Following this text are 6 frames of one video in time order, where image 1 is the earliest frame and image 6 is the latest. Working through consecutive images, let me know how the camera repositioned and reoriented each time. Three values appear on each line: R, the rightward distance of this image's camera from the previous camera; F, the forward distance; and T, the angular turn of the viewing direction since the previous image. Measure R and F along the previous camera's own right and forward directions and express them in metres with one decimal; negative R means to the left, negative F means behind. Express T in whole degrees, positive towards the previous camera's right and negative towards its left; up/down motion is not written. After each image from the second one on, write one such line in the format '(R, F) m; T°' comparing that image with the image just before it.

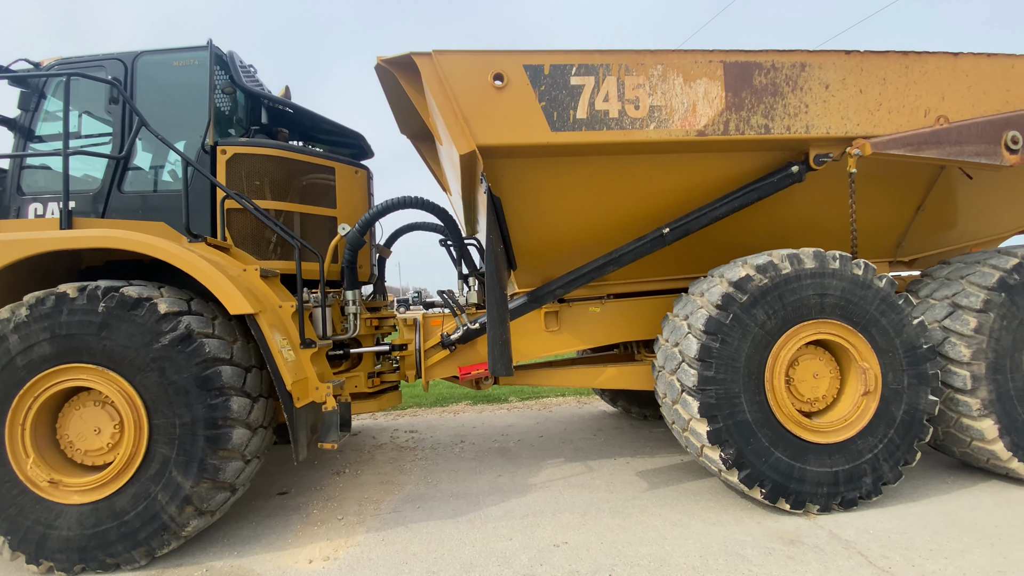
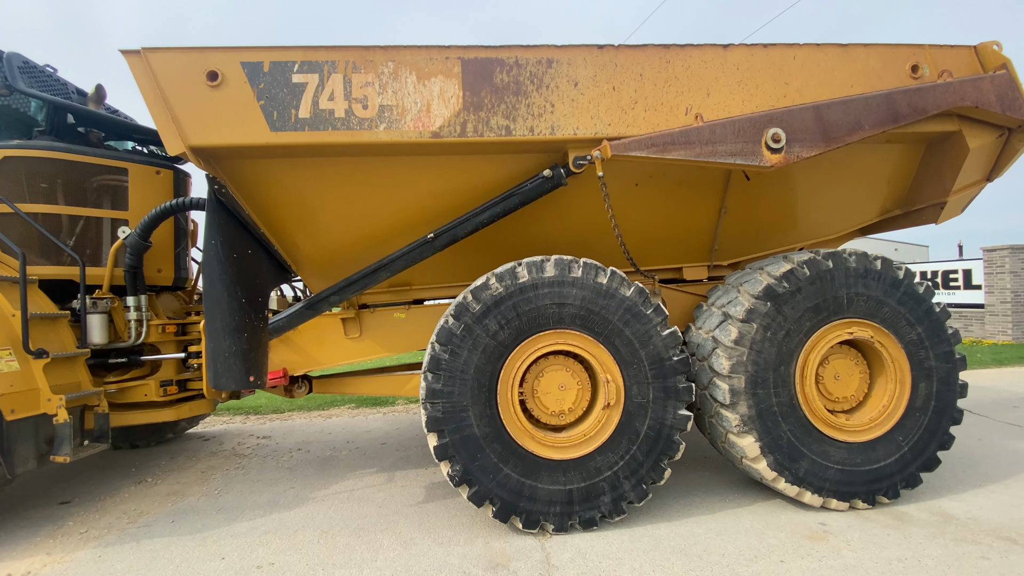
(+1.5, +0.1) m; -1°
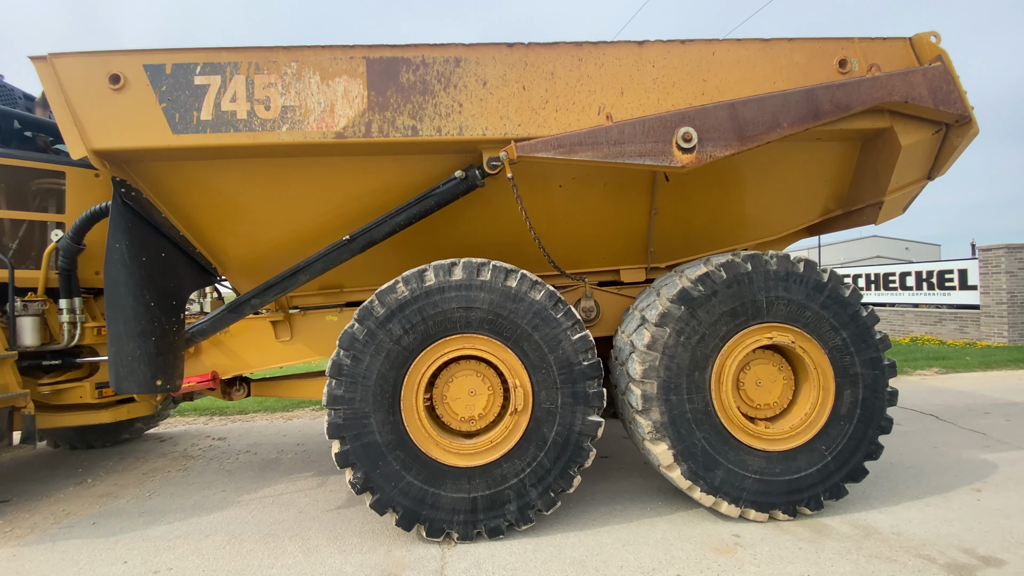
(+0.5, +0.1) m; -1°
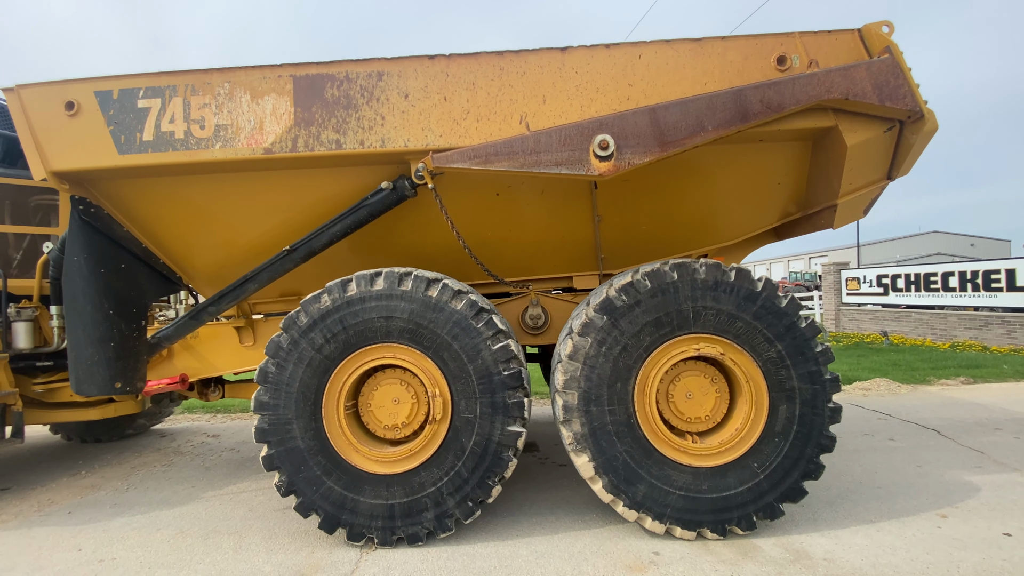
(+0.6, 0.0) m; -5°
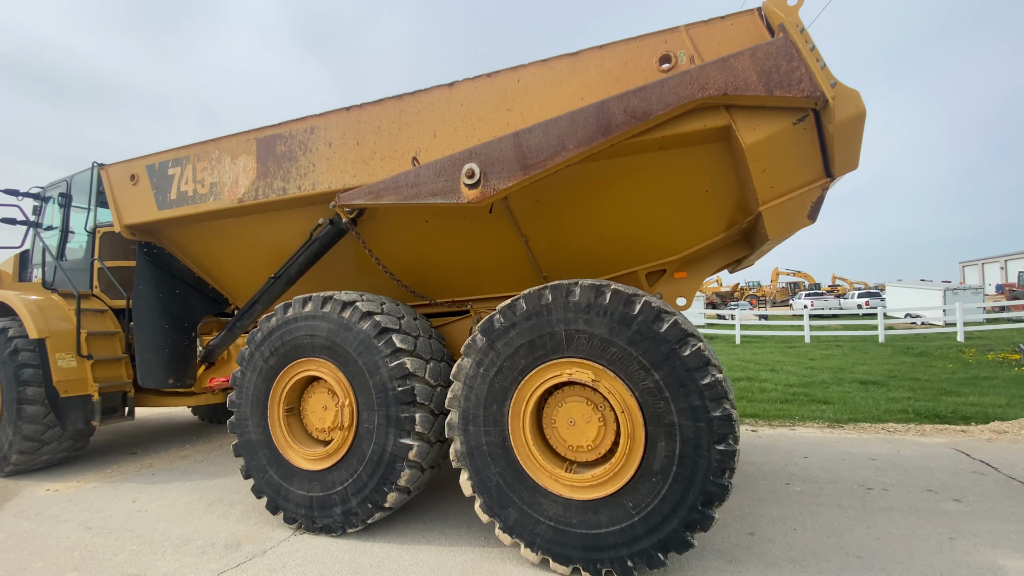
(+1.4, +0.1) m; -19°
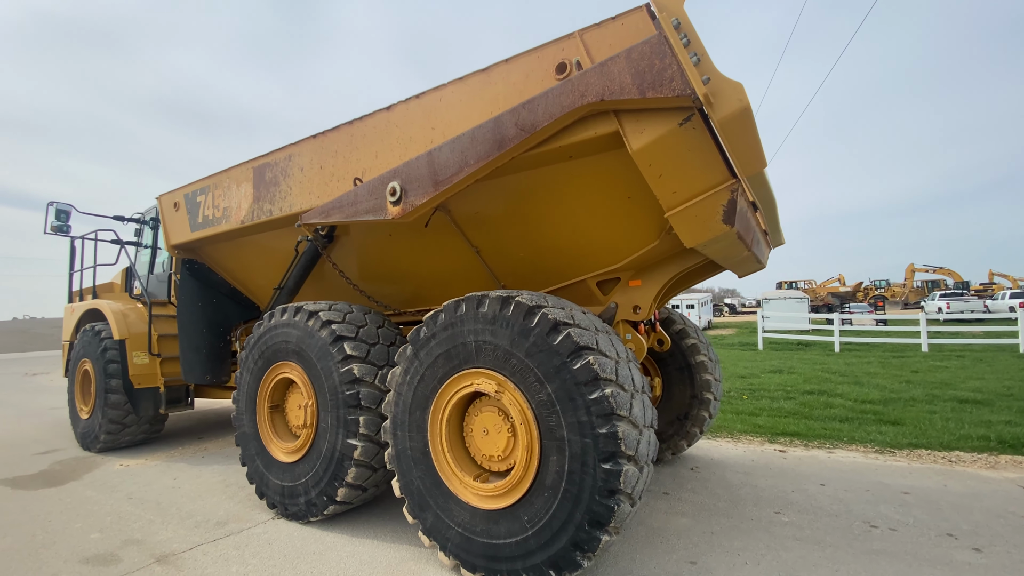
(+0.9, 0.0) m; -12°
